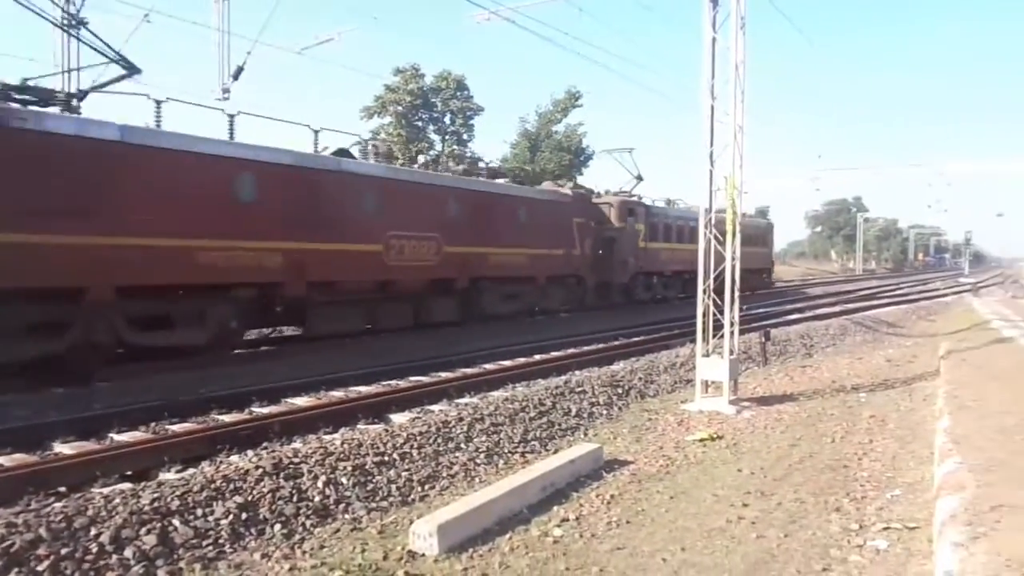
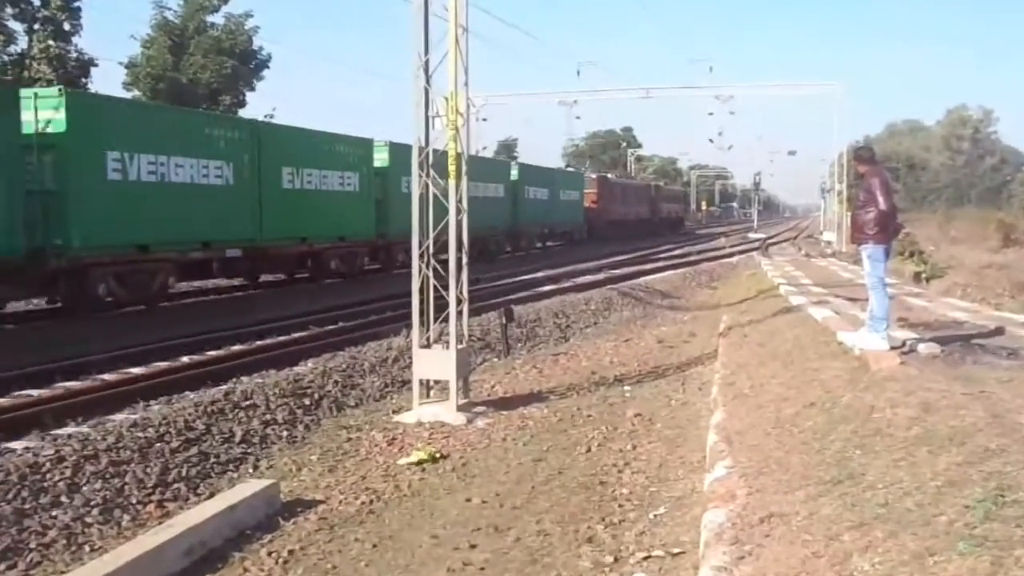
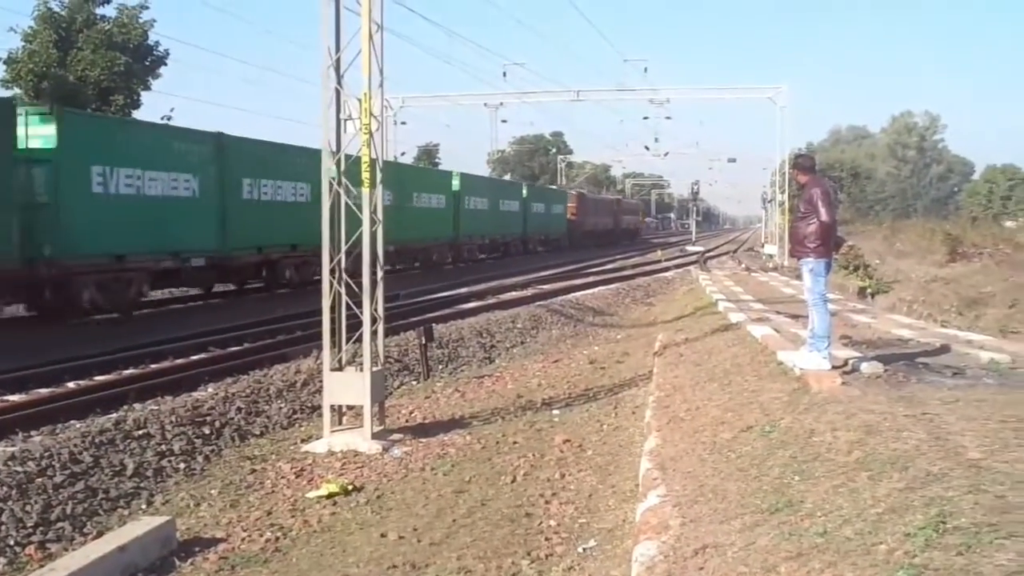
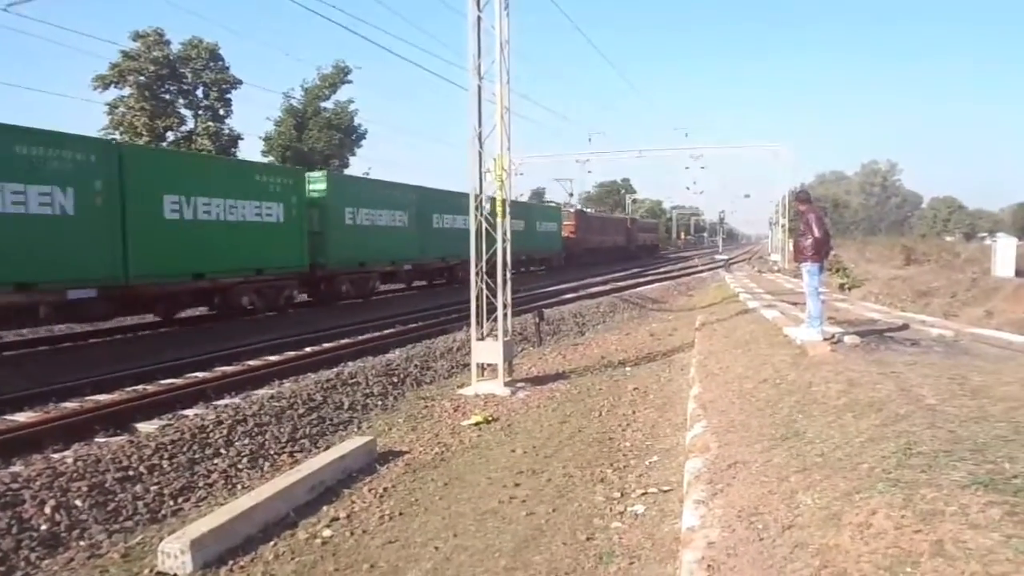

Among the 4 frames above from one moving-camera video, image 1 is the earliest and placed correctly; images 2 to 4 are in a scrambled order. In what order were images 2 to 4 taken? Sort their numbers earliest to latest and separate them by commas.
4, 2, 3
